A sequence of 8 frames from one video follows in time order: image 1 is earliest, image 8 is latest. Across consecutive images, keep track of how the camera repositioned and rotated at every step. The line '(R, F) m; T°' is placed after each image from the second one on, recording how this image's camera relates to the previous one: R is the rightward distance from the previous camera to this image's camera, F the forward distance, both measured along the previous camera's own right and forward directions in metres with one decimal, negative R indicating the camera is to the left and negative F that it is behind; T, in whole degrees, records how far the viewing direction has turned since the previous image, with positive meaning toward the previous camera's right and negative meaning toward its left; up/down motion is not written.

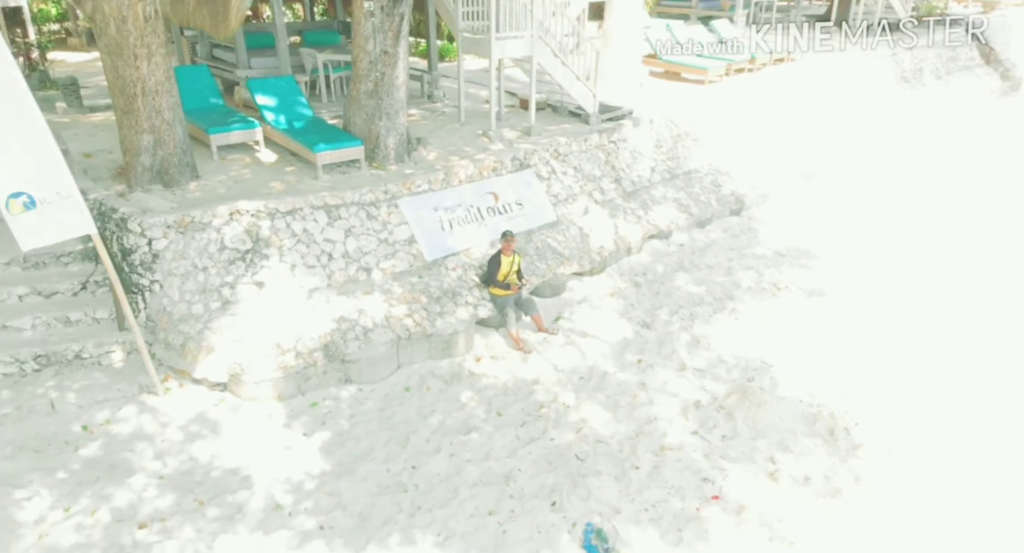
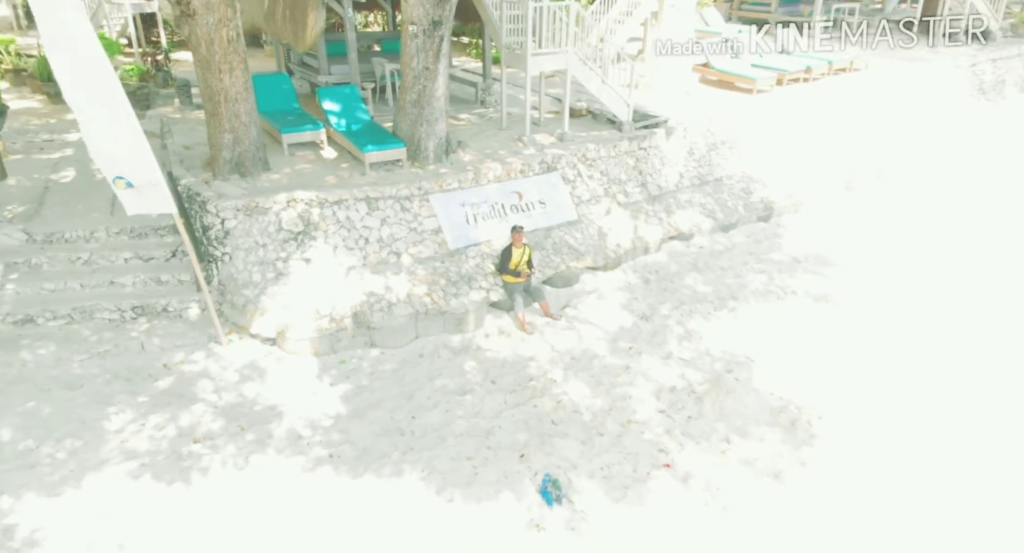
(+0.9, -0.8) m; -8°
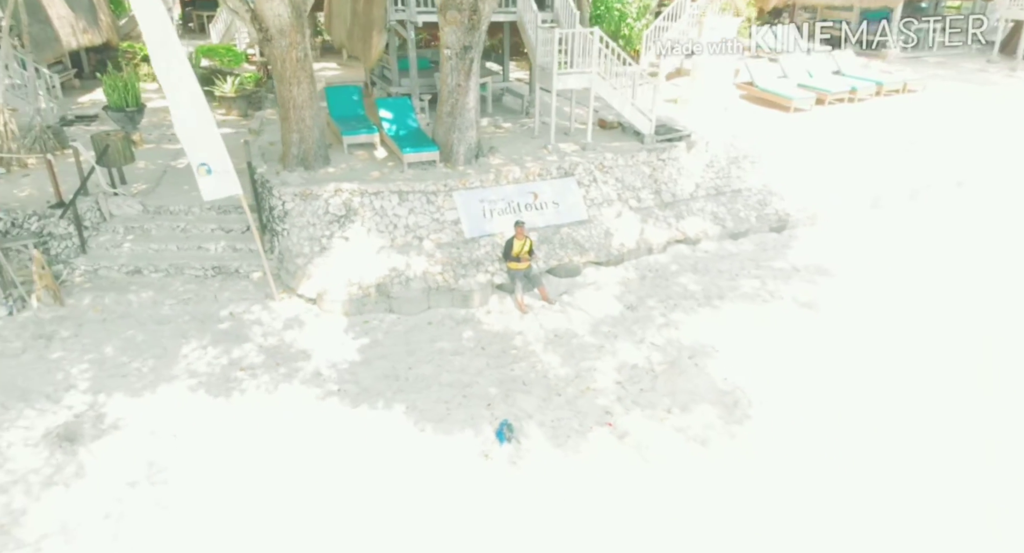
(+1.2, -1.0) m; -9°
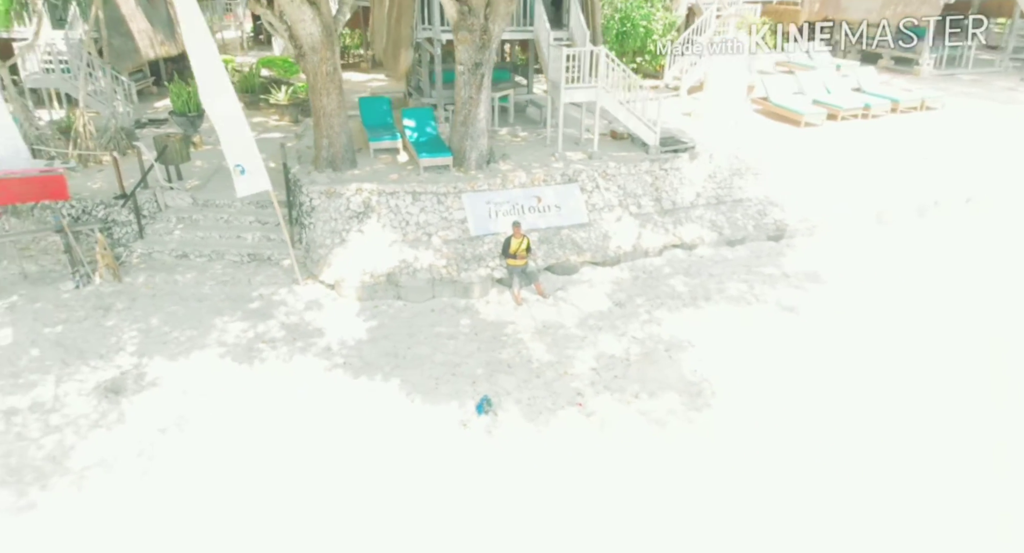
(+0.8, -0.7) m; -5°
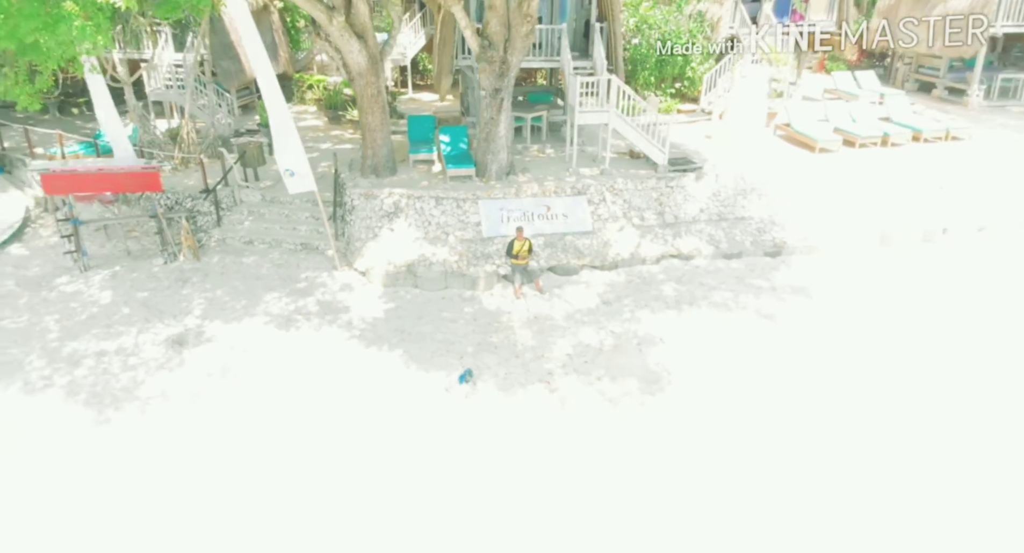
(+1.3, -1.1) m; -7°
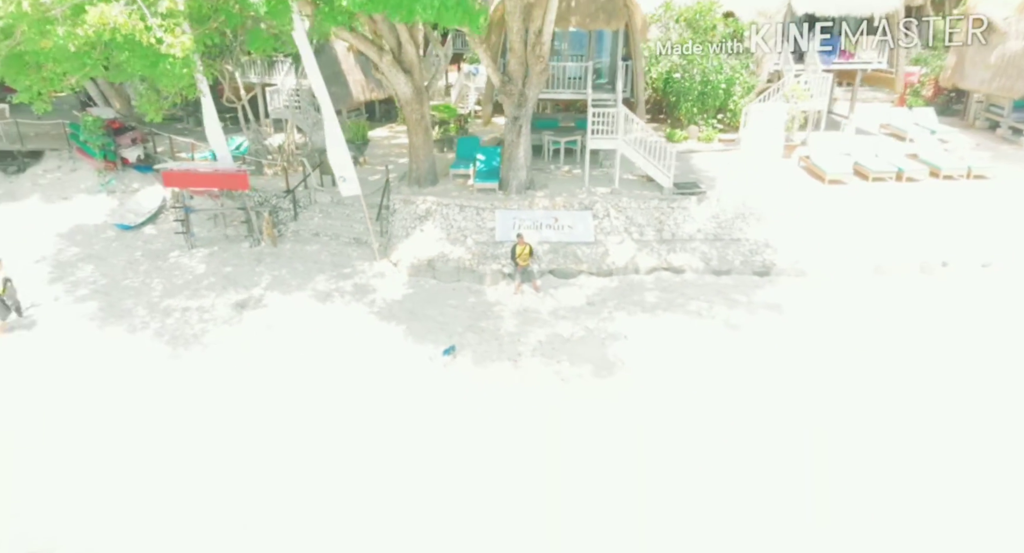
(+2.0, -1.4) m; -10°
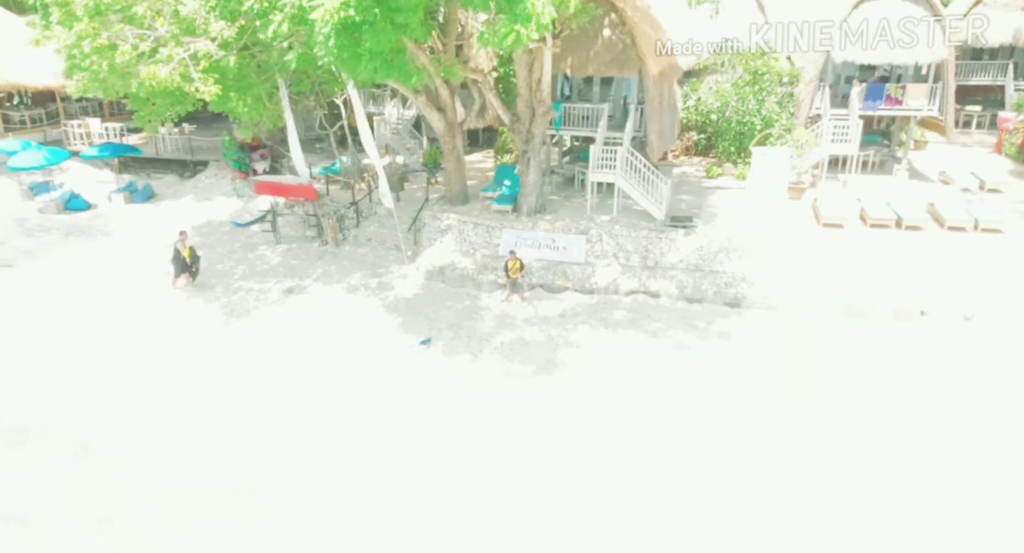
(+3.1, -1.4) m; -13°
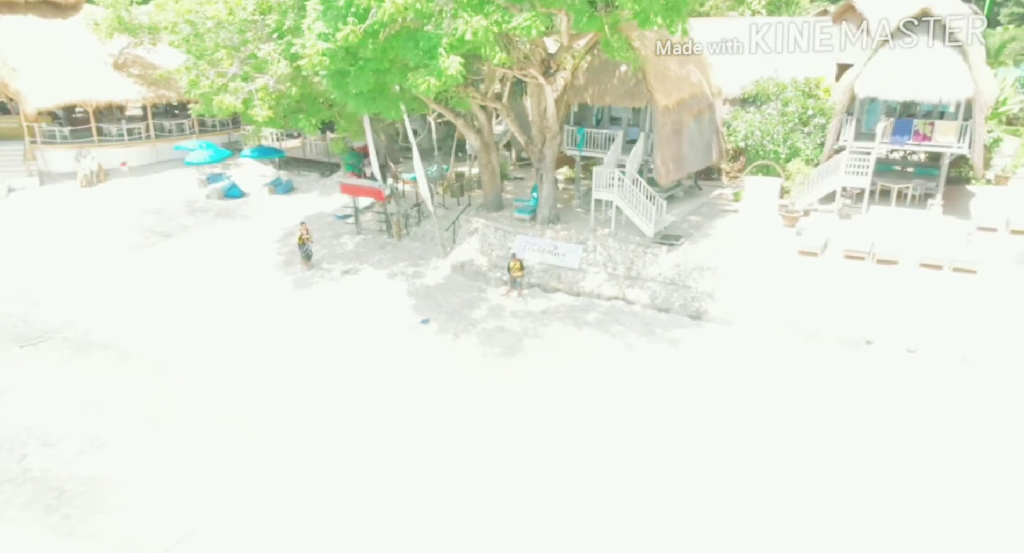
(+3.6, -1.8) m; -13°
